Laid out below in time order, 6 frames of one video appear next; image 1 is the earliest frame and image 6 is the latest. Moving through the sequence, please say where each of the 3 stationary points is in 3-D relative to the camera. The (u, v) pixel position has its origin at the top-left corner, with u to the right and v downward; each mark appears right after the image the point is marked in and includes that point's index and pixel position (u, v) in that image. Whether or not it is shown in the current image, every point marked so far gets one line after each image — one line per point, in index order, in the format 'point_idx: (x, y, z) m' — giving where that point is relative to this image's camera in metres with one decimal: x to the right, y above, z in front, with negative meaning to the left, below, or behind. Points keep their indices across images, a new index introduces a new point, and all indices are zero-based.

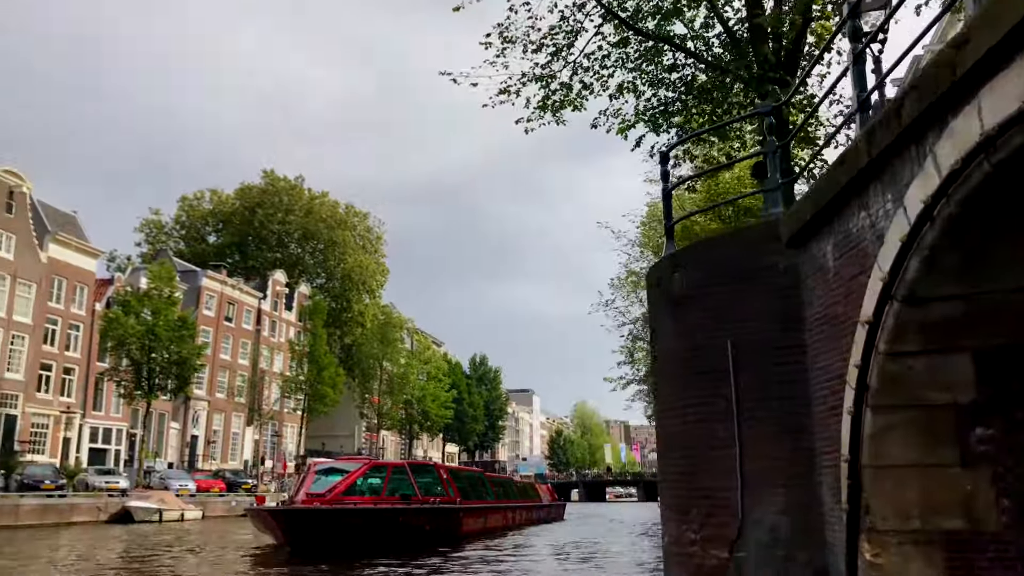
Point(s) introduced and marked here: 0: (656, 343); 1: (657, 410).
0: (+1.2, -0.4, +6.4) m
1: (+1.2, -1.0, +6.4) m
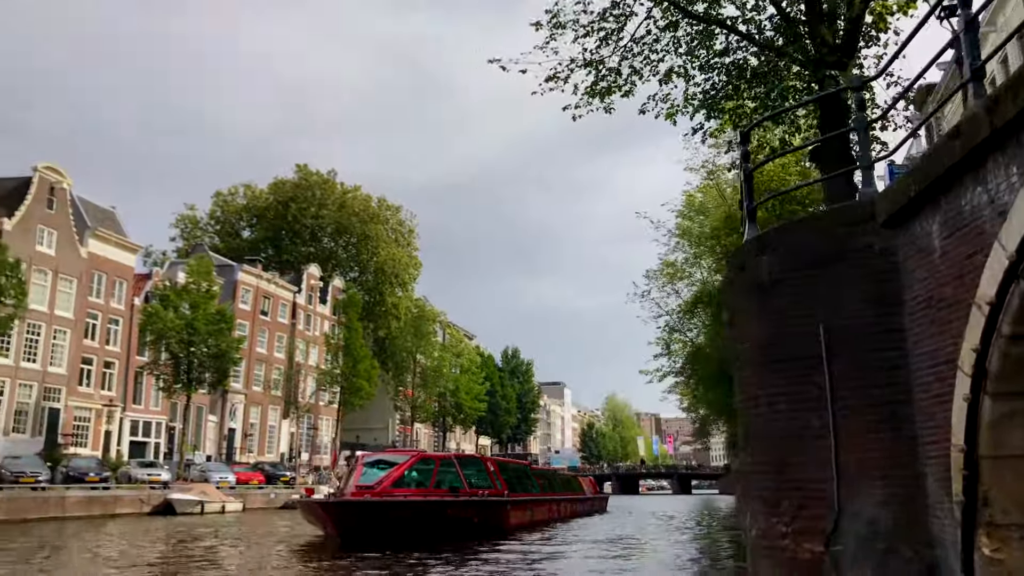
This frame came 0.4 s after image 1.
0: (+1.8, -0.3, +6.2) m
1: (+1.7, -0.8, +6.1) m
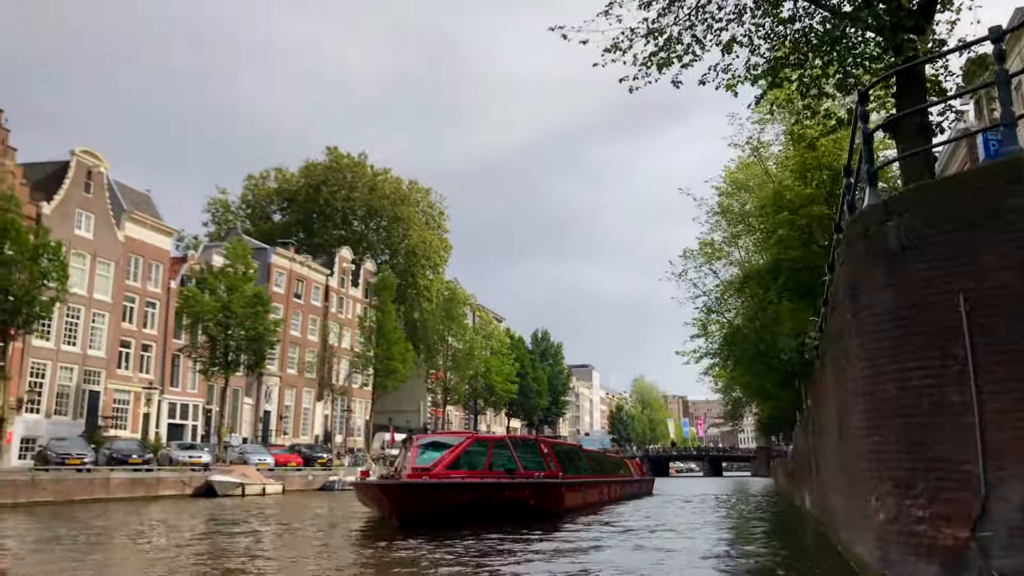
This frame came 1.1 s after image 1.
0: (+2.5, -0.1, +5.8) m
1: (+2.5, -0.6, +5.7) m
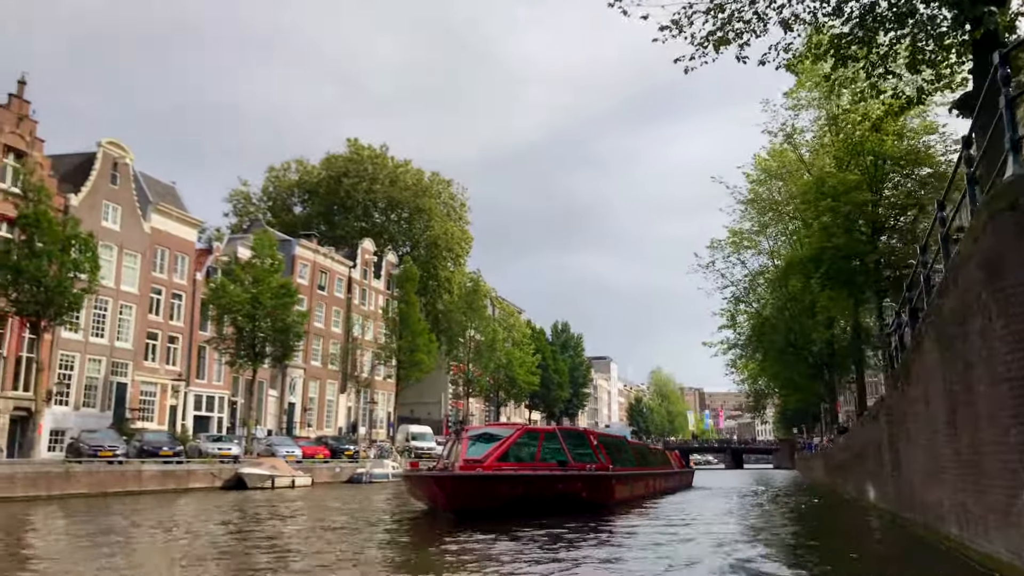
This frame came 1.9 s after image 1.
0: (+3.3, 0.0, +5.4) m
1: (+3.3, -0.5, +5.4) m
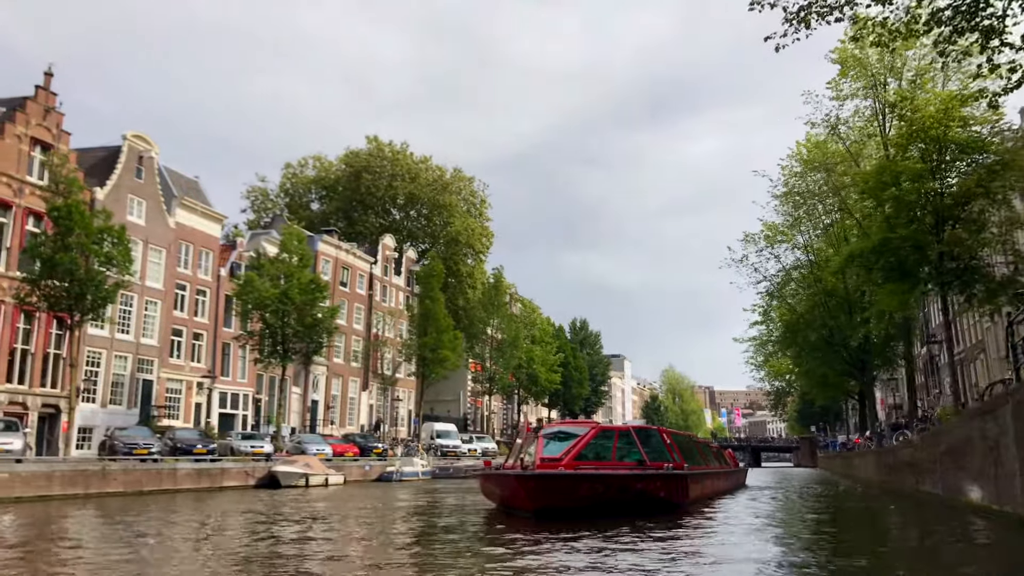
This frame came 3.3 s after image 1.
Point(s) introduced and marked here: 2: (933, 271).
0: (+4.5, +0.2, +4.8) m
1: (+4.5, -0.3, +4.8) m
2: (+10.0, +0.4, +19.2) m
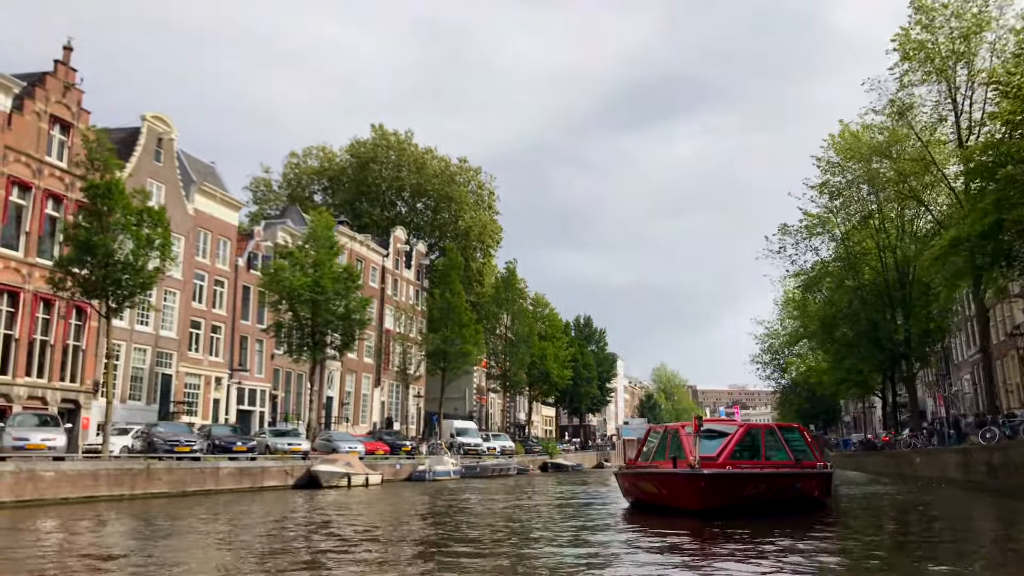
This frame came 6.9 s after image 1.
0: (+7.2, +0.4, +3.9) m
1: (+7.2, -0.1, +3.9) m
2: (+12.1, +0.6, +18.5) m
